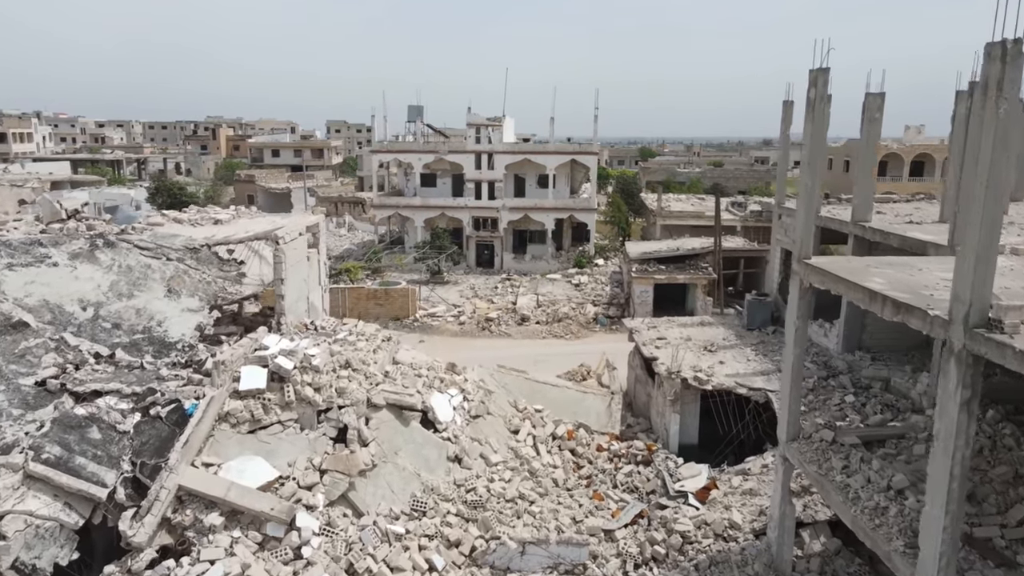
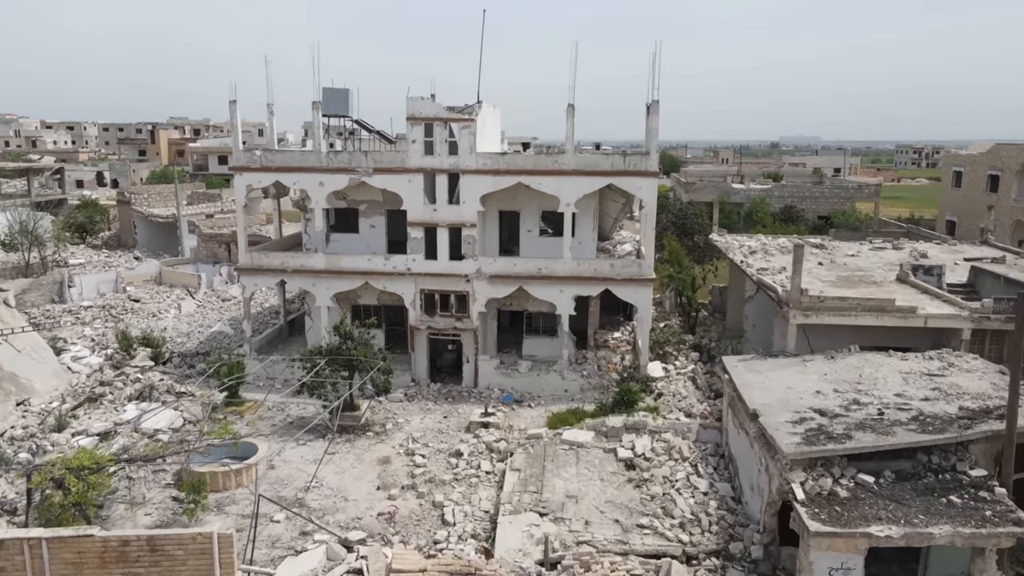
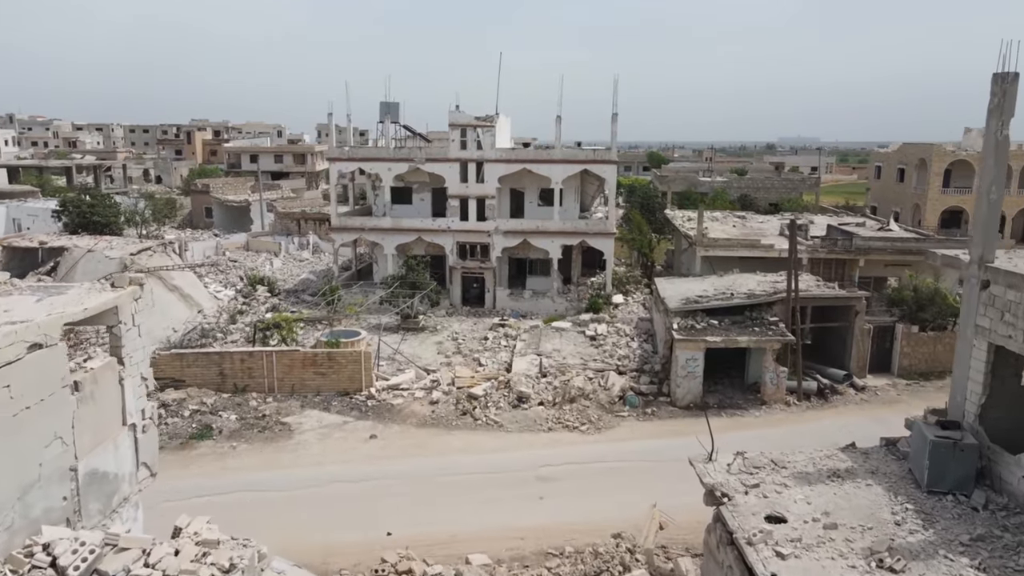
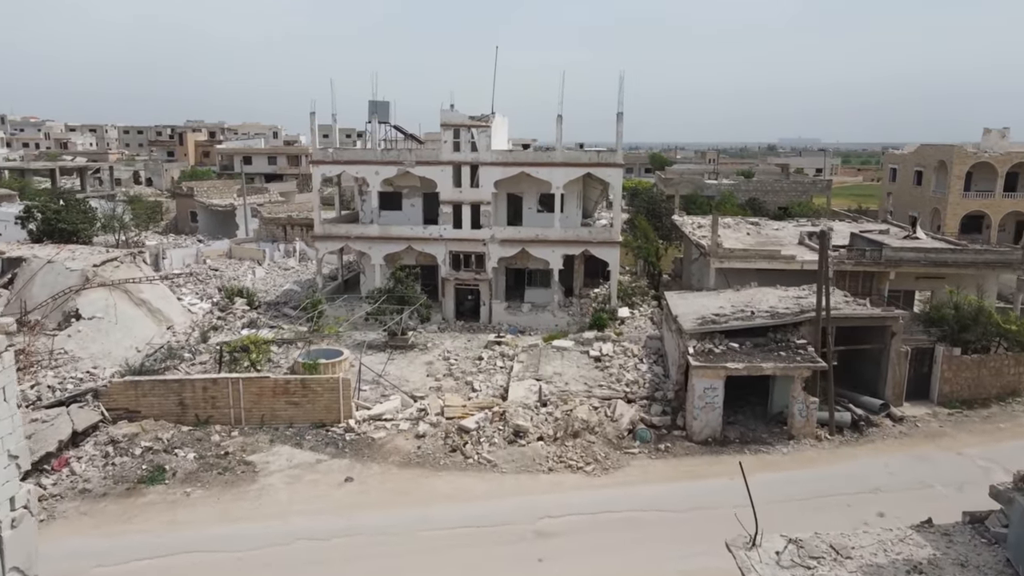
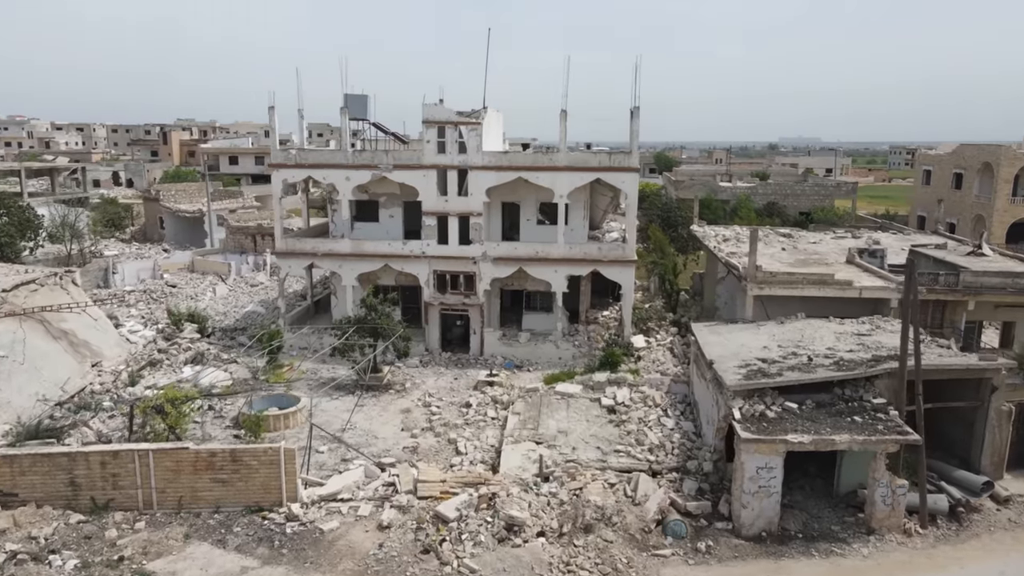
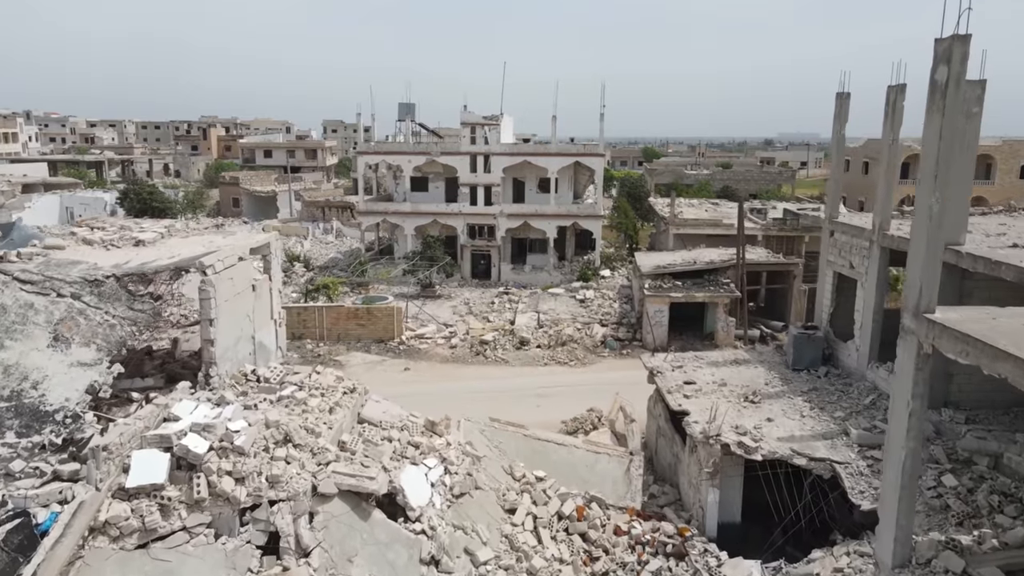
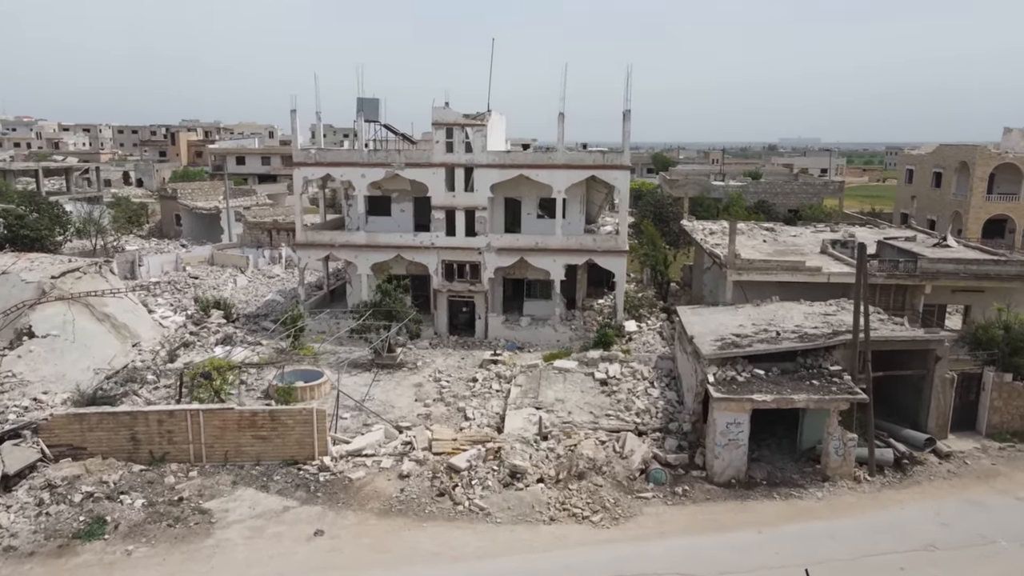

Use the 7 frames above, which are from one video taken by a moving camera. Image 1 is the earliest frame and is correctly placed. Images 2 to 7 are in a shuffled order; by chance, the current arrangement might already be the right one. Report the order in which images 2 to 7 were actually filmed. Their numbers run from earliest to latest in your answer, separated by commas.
6, 3, 4, 7, 5, 2
